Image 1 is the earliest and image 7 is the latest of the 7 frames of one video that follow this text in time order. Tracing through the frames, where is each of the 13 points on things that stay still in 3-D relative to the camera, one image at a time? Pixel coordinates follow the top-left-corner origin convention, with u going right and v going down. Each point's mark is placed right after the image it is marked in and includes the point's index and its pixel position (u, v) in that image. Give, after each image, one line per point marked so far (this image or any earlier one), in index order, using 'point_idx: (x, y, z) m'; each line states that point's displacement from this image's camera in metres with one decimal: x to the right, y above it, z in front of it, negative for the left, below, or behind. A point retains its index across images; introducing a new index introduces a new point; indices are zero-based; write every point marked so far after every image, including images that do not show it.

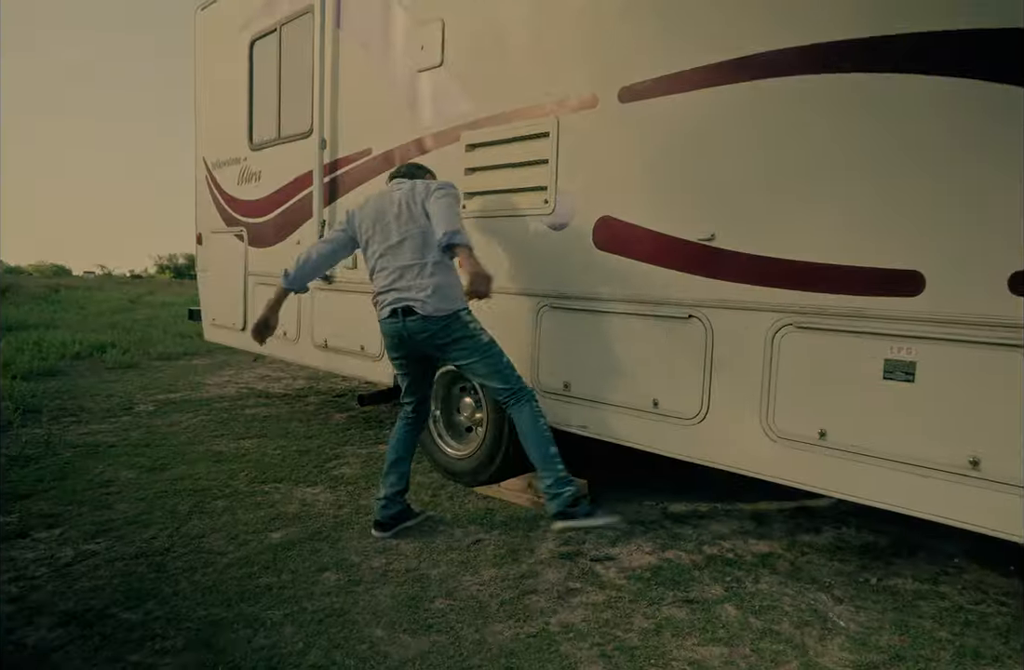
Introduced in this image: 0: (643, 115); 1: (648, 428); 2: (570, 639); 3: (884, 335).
0: (+0.6, +1.0, +3.0) m
1: (+0.6, -0.4, +3.1) m
2: (+0.2, -1.0, +2.4) m
3: (+1.2, 0.0, +2.4) m
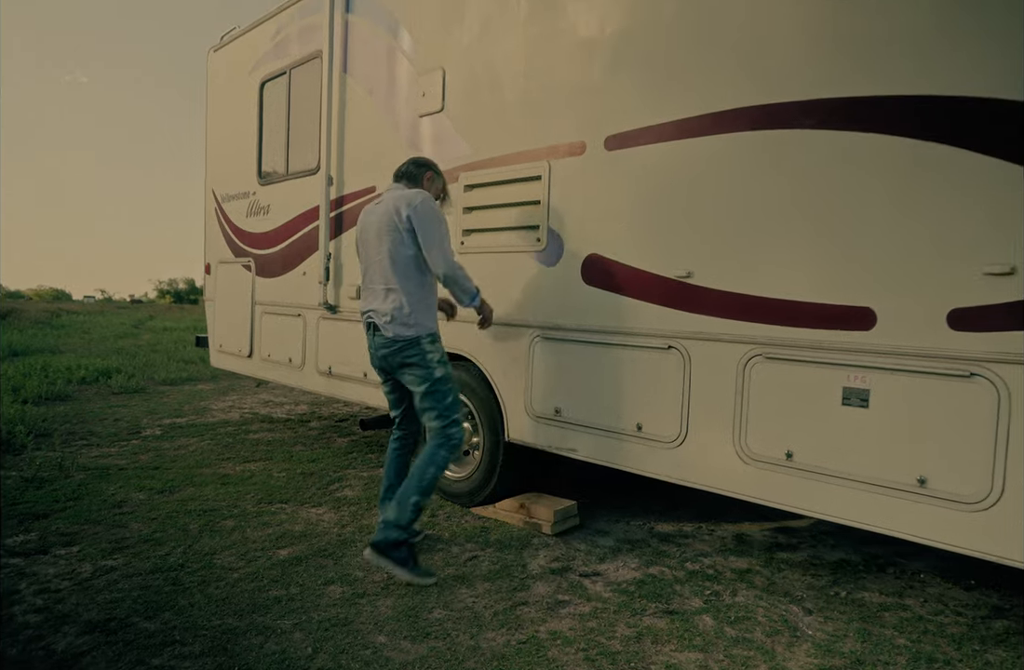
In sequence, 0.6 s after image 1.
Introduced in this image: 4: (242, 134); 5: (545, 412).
0: (+0.5, +0.8, +3.3) m
1: (+0.6, -0.5, +3.3) m
2: (+0.2, -1.2, +2.6) m
3: (+1.2, -0.1, +2.6) m
4: (-2.5, +1.8, +6.4) m
5: (+0.2, -0.4, +3.7) m
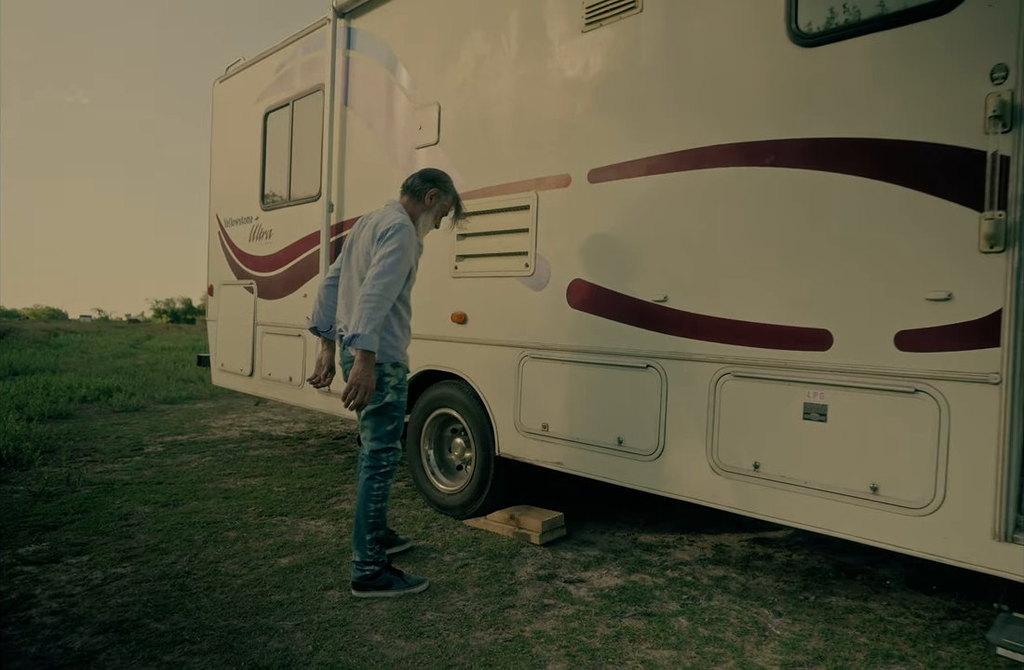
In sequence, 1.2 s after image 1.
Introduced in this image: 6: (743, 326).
0: (+0.5, +0.7, +3.6) m
1: (+0.5, -0.6, +3.5) m
2: (+0.1, -1.2, +2.8) m
3: (+1.1, -0.2, +2.8) m
4: (-2.5, +1.6, +6.7) m
5: (+0.1, -0.5, +3.9) m
6: (+1.0, 0.0, +3.0) m
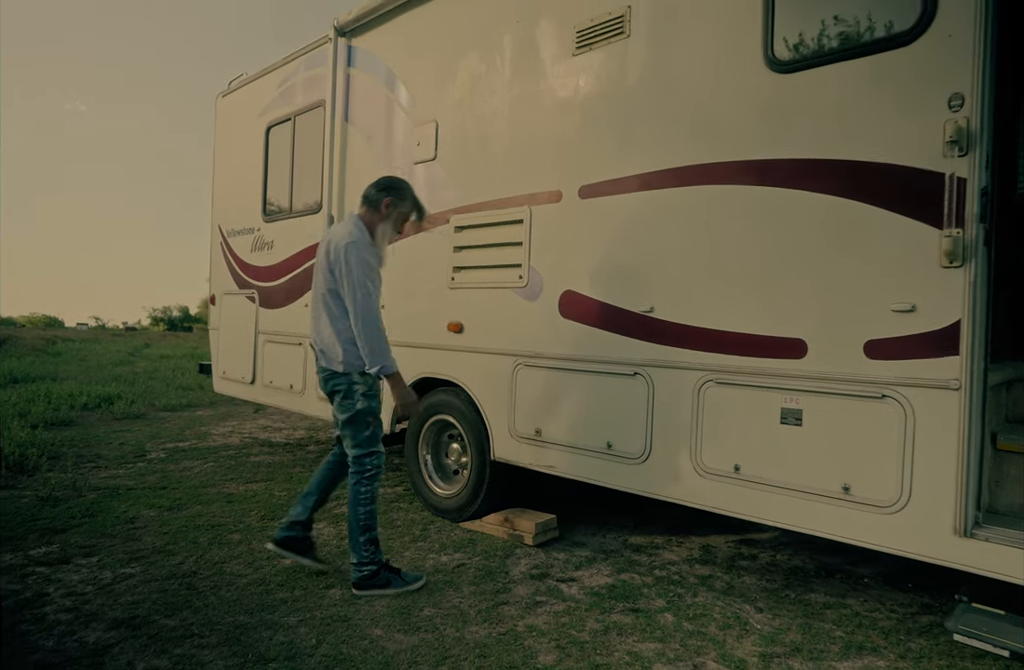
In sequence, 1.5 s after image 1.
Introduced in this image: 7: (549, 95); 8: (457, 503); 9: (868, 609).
0: (+0.5, +0.7, +3.7) m
1: (+0.5, -0.7, +3.7) m
2: (+0.1, -1.3, +3.0) m
3: (+1.1, -0.2, +3.0) m
4: (-2.6, +1.6, +6.9) m
5: (+0.1, -0.6, +4.1) m
6: (+1.0, 0.0, +3.2) m
7: (+0.2, +1.4, +4.0) m
8: (-0.4, -1.1, +4.6) m
9: (+1.6, -1.3, +3.3) m
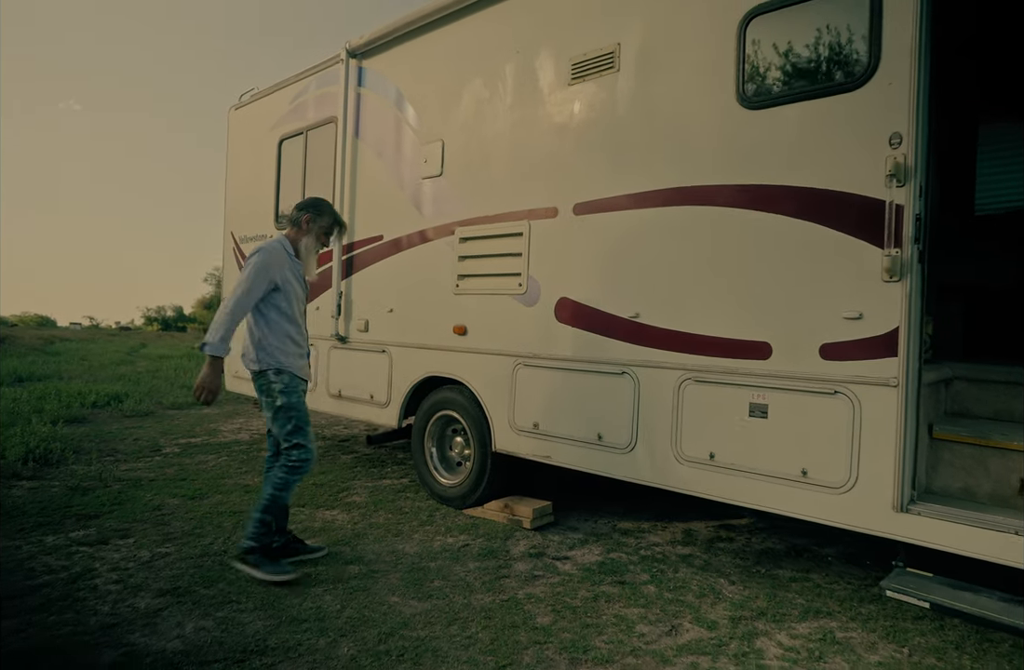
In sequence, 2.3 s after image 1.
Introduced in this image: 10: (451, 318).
0: (+0.5, +0.7, +4.2) m
1: (+0.5, -0.7, +4.1) m
2: (+0.1, -1.3, +3.4) m
3: (+1.1, -0.2, +3.4) m
4: (-2.6, +1.6, +7.3) m
5: (+0.1, -0.6, +4.5) m
6: (+1.0, 0.0, +3.6) m
7: (+0.2, +1.3, +4.4) m
8: (-0.4, -1.1, +5.0) m
9: (+1.7, -1.3, +3.7) m
10: (-0.4, +0.1, +5.0) m
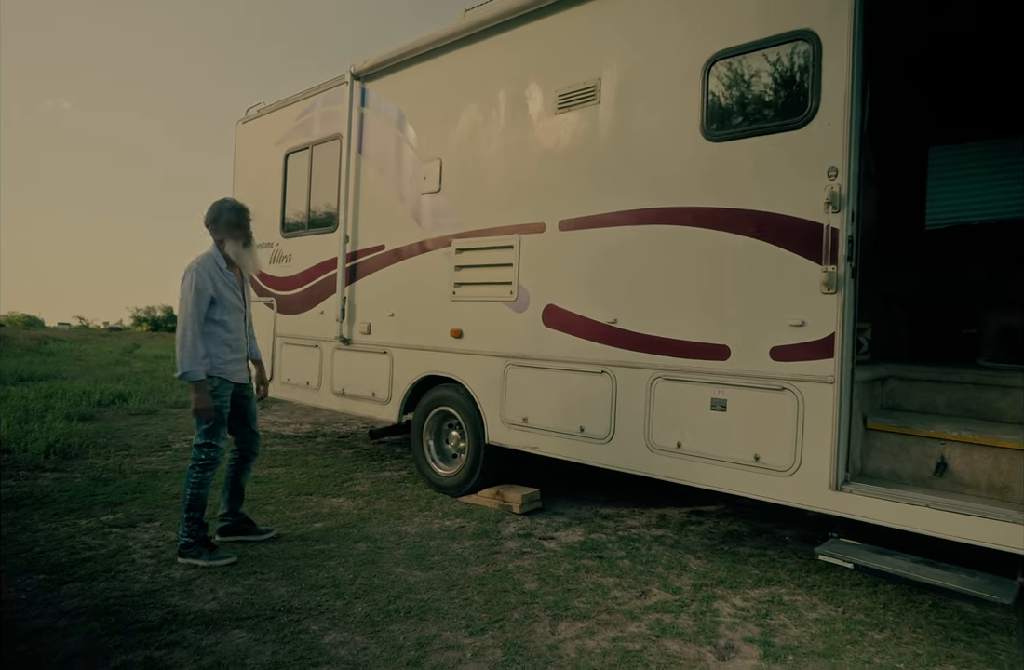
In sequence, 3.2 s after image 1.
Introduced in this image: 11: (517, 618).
0: (+0.4, +0.6, +4.6) m
1: (+0.4, -0.7, +4.6) m
2: (0.0, -1.3, +3.9) m
3: (+1.1, -0.3, +3.9) m
4: (-2.7, +1.5, +7.7) m
5: (0.0, -0.6, +4.9) m
6: (+0.9, 0.0, +4.1) m
7: (+0.2, +1.3, +4.9) m
8: (-0.4, -1.1, +5.5) m
9: (+1.6, -1.3, +4.2) m
10: (-0.5, +0.1, +5.5) m
11: (0.0, -1.3, +3.3) m
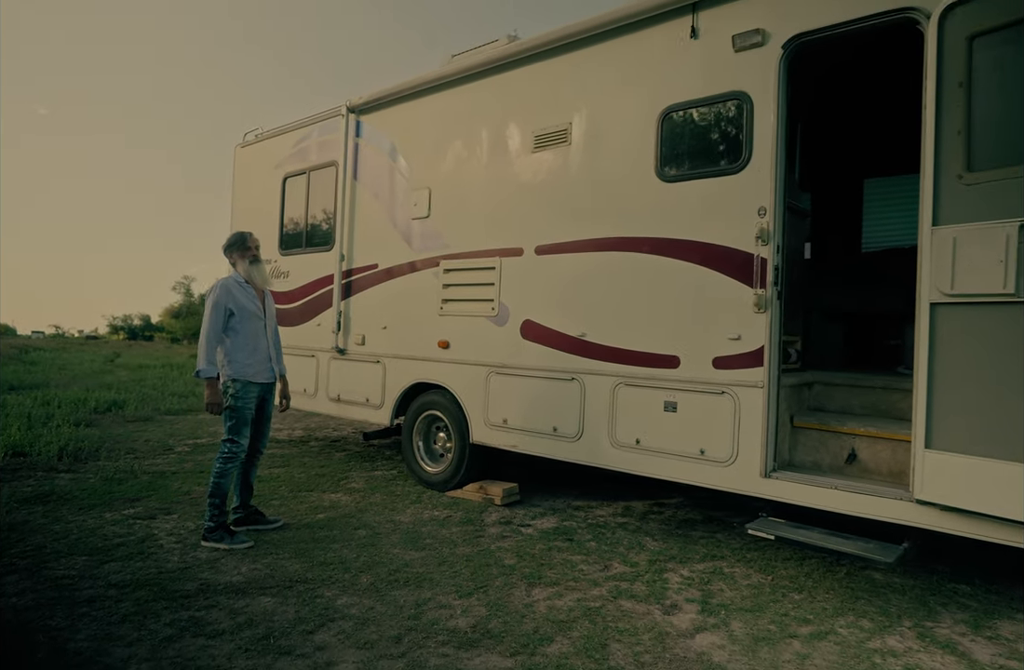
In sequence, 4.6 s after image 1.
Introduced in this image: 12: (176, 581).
0: (+0.3, +0.6, +5.3) m
1: (+0.3, -0.8, +5.2) m
2: (-0.1, -1.4, +4.5) m
3: (+1.0, -0.3, +4.6) m
4: (-2.9, +1.4, +8.3) m
5: (-0.1, -0.7, +5.6) m
6: (+0.8, -0.1, +4.7) m
7: (0.0, +1.2, +5.6) m
8: (-0.6, -1.2, +6.1) m
9: (+1.5, -1.4, +4.9) m
10: (-0.7, 0.0, +6.1) m
11: (-0.1, -1.4, +3.9) m
12: (-1.9, -1.4, +4.0) m
